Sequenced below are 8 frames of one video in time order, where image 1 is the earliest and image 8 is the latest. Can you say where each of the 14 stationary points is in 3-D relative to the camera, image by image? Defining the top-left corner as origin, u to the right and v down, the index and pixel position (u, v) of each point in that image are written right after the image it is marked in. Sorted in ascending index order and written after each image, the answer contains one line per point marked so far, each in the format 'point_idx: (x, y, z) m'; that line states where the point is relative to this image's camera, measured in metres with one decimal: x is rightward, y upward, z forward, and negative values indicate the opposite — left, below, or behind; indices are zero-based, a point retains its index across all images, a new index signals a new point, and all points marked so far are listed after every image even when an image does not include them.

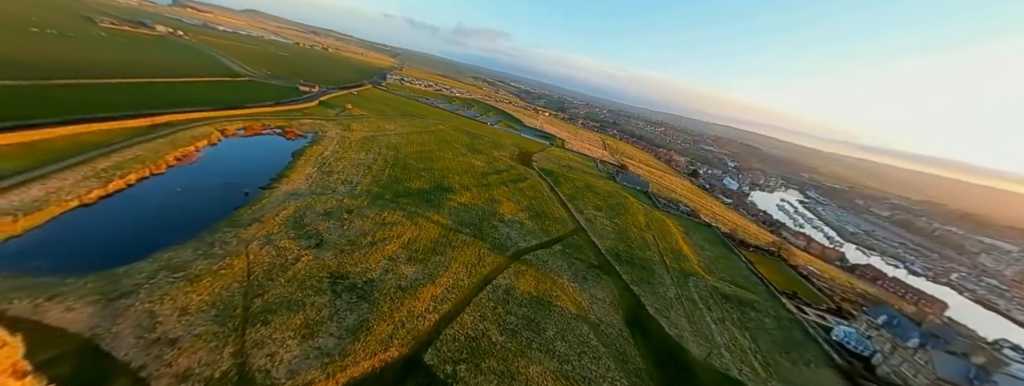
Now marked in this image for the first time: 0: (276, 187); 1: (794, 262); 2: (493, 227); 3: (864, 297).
0: (-12.9, +0.3, +13.0) m
1: (+22.5, -5.2, +18.7) m
2: (-1.1, -2.0, +14.1) m
3: (+26.6, -7.4, +16.9) m
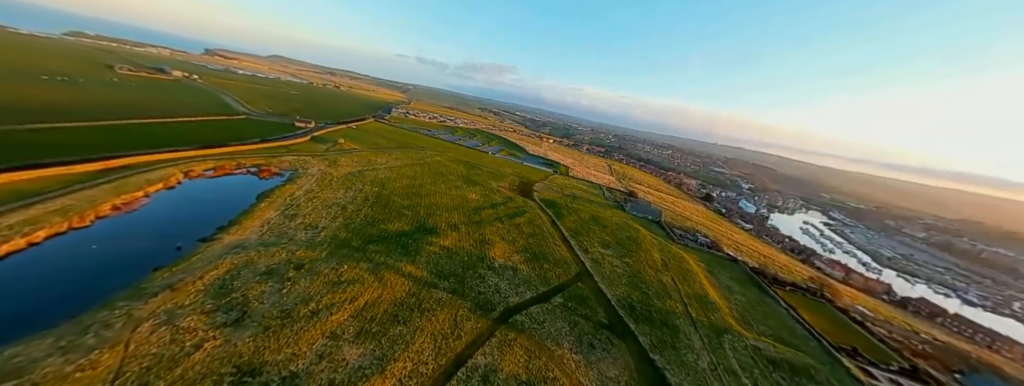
0: (-13.6, -2.1, +11.1) m
1: (+22.0, -7.1, +15.7) m
2: (-1.7, -4.2, +11.8) m
3: (+26.2, -9.0, +13.6) m
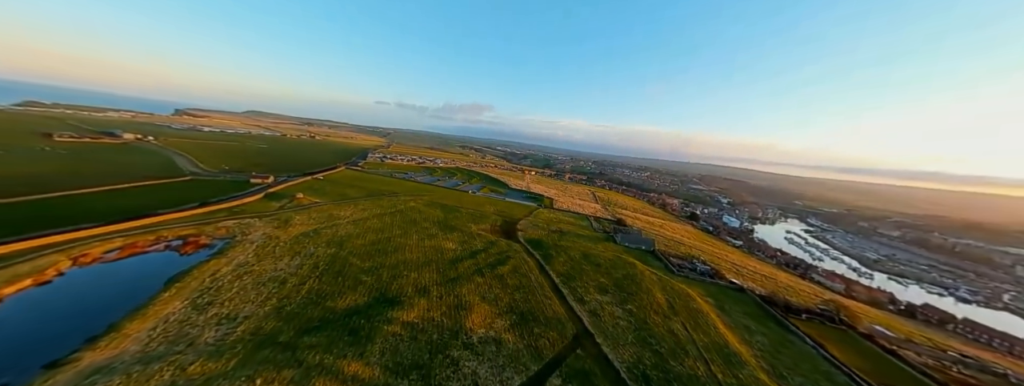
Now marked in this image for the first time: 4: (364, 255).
0: (-14.4, -5.5, +7.9) m
1: (+21.2, -7.9, +14.2) m
2: (-2.4, -6.6, +9.1) m
3: (+25.7, -9.0, +12.2) m
4: (-10.5, -4.3, +16.7) m
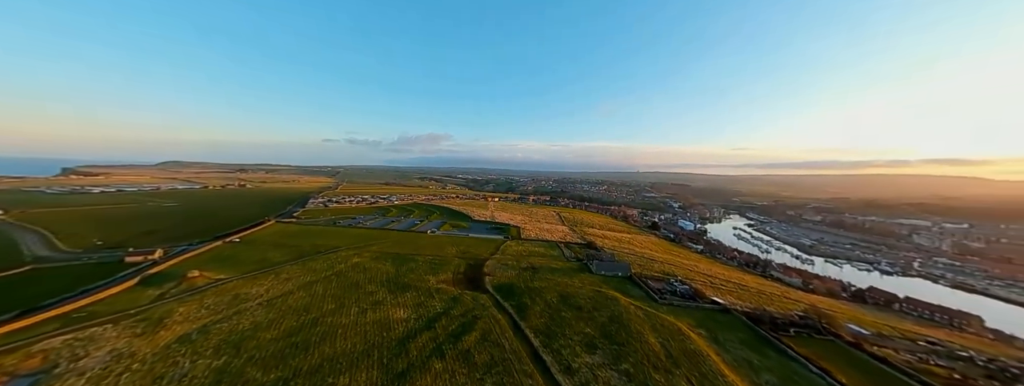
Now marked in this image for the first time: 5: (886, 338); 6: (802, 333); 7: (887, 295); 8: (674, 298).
0: (-14.7, -9.0, +2.6) m
1: (+19.7, -8.0, +14.0) m
2: (-3.0, -8.8, +5.6) m
3: (+24.5, -8.4, +12.6) m
4: (-12.2, -8.4, +12.0) m
5: (+21.1, -8.2, +13.3) m
6: (+16.1, -7.9, +13.1) m
7: (+31.0, -8.7, +19.4) m
8: (+11.9, -7.7, +17.6) m
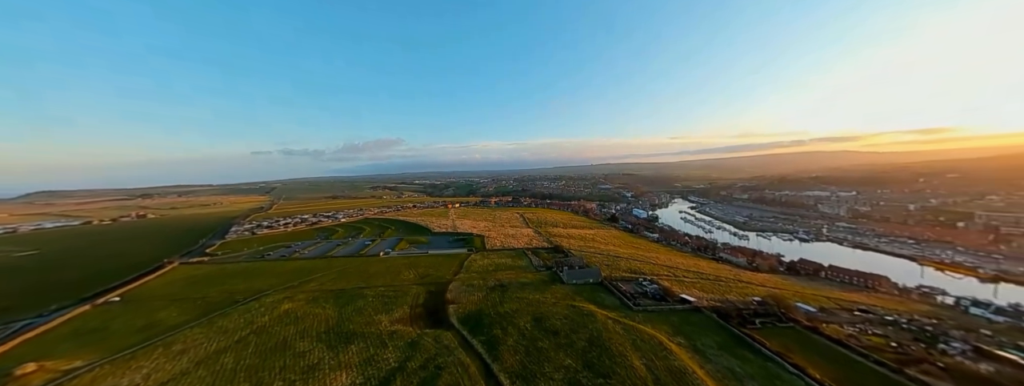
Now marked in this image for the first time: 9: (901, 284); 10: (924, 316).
0: (-14.0, -11.6, -1.8) m
1: (+17.9, -7.2, +14.9) m
2: (-3.0, -10.3, +3.0) m
3: (+22.9, -7.1, +14.3) m
4: (-13.1, -10.8, +7.8) m
5: (+19.4, -7.3, +14.5) m
6: (+14.5, -7.5, +13.4) m
7: (+28.2, -6.9, +22.0) m
8: (+9.7, -7.8, +17.2) m
9: (+29.7, -7.1, +18.0) m
10: (+22.9, -7.0, +13.2) m
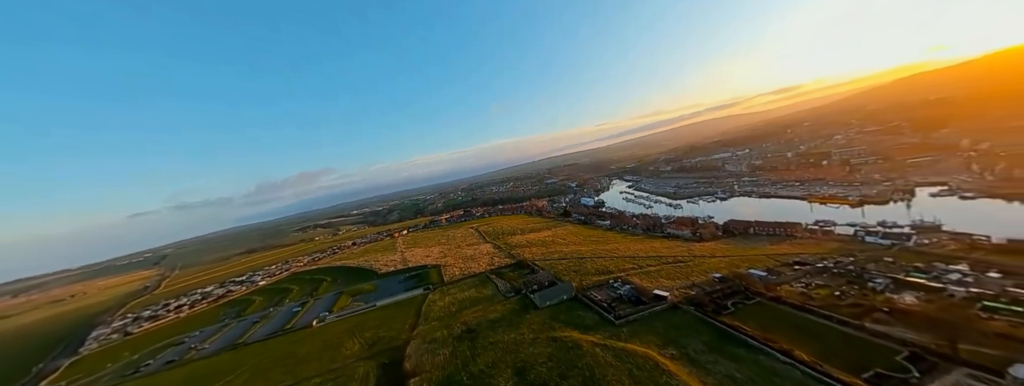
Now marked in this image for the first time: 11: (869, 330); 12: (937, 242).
0: (-10.3, -15.9, -7.2) m
1: (+15.8, -5.4, +15.7) m
2: (-1.0, -12.4, -0.3) m
3: (+20.7, -4.3, +16.1) m
4: (-11.5, -15.3, +2.3) m
5: (+17.4, -5.2, +15.6) m
6: (+12.9, -6.4, +13.5) m
7: (+24.1, -3.2, +24.8) m
8: (+7.6, -7.8, +16.2) m
9: (+26.5, -2.9, +21.2) m
10: (+20.9, -4.1, +15.0) m
11: (+14.8, -5.7, +9.8) m
12: (+25.6, -3.1, +14.2) m
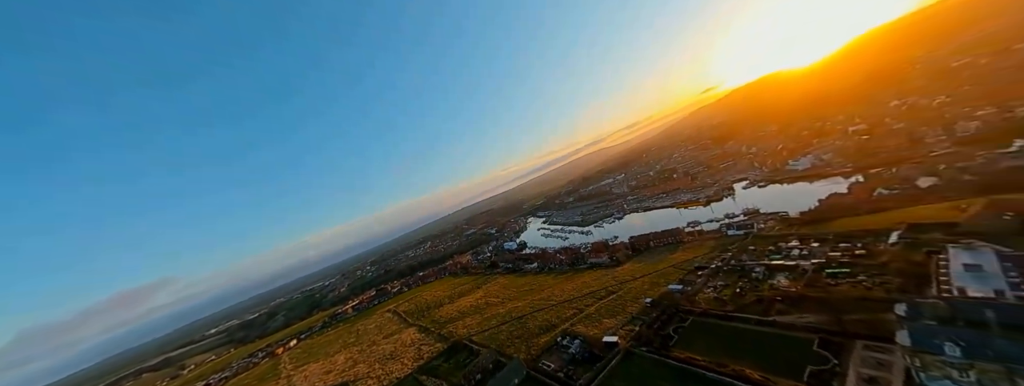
0: (-3.7, -16.0, -15.2) m
1: (+11.2, -6.8, +16.5) m
2: (+2.0, -12.7, -5.1) m
3: (+15.3, -4.9, +18.7) m
4: (-7.9, -17.8, -6.7) m
5: (+12.6, -6.2, +17.0) m
6: (+9.4, -7.6, +13.3) m
7: (+15.7, -5.2, +28.1) m
8: (+4.0, -10.5, +13.9) m
9: (+18.8, -3.8, +25.6) m
10: (+15.8, -4.4, +17.8) m
11: (+12.1, -5.8, +10.7) m
12: (+20.1, -2.5, +18.7) m
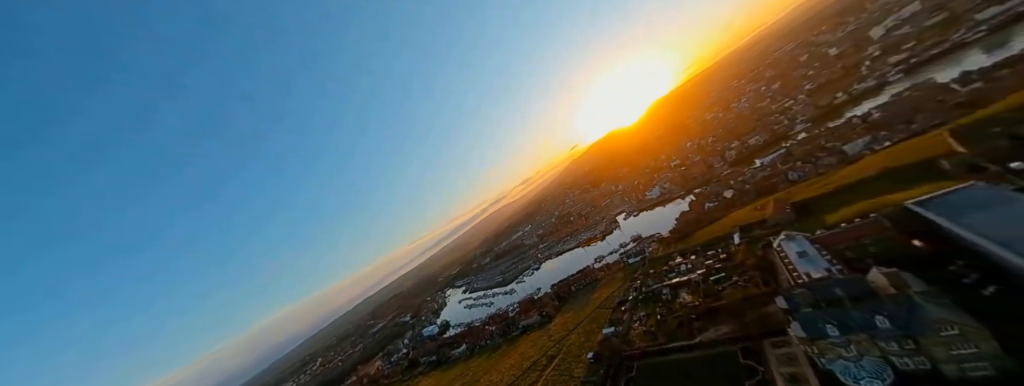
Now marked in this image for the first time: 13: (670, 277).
0: (+5.6, -11.5, -20.5) m
1: (+6.4, -9.6, +15.7) m
2: (+6.7, -10.4, -8.5) m
3: (+9.0, -7.9, +19.7) m
4: (-0.7, -16.2, -14.8) m
5: (+7.4, -9.0, +16.8) m
6: (+6.0, -9.8, +12.0) m
7: (+6.3, -10.8, +28.2) m
8: (+1.6, -13.4, +9.8) m
9: (+9.7, -8.3, +27.5) m
10: (+9.7, -7.1, +19.2) m
11: (+9.0, -6.9, +11.0) m
12: (+12.9, -5.0, +22.0) m
13: (+10.9, -5.8, +16.6) m
